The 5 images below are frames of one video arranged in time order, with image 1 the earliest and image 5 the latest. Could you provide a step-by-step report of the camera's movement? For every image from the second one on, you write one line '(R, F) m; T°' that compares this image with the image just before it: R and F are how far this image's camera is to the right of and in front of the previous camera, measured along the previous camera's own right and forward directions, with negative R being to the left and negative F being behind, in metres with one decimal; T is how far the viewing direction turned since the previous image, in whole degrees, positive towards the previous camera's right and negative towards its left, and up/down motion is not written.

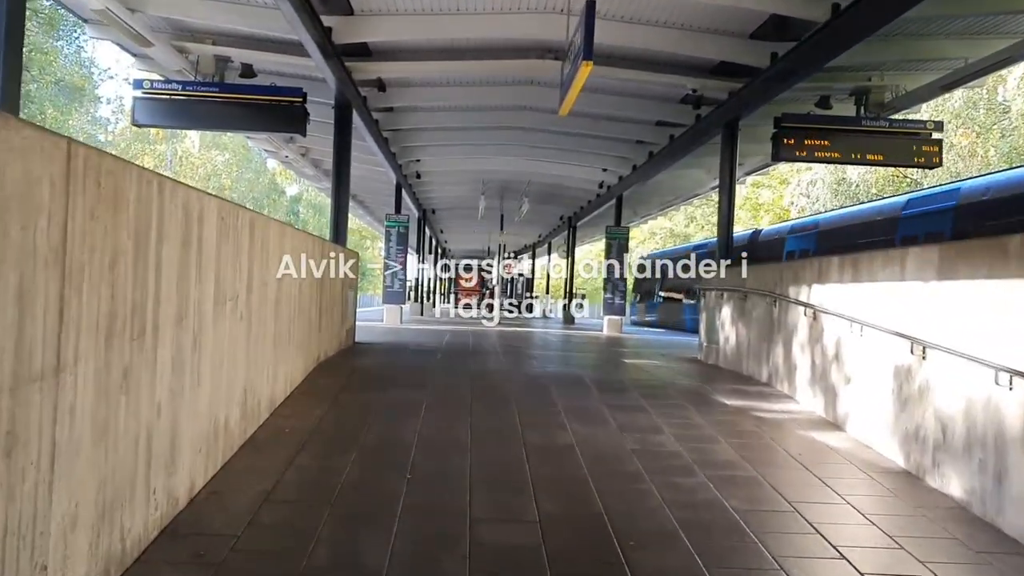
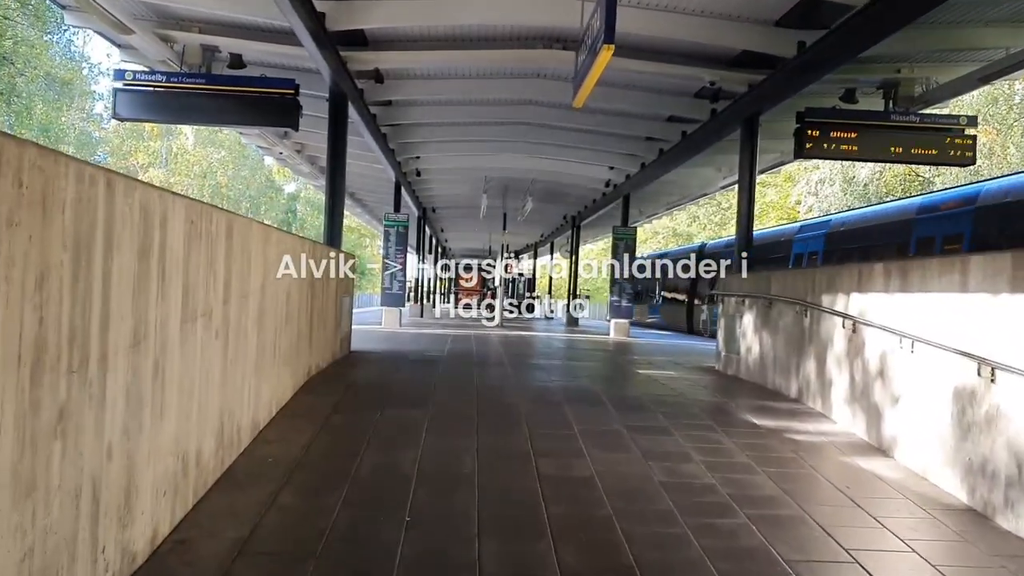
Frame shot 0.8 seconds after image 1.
(-0.1, +0.6) m; 0°
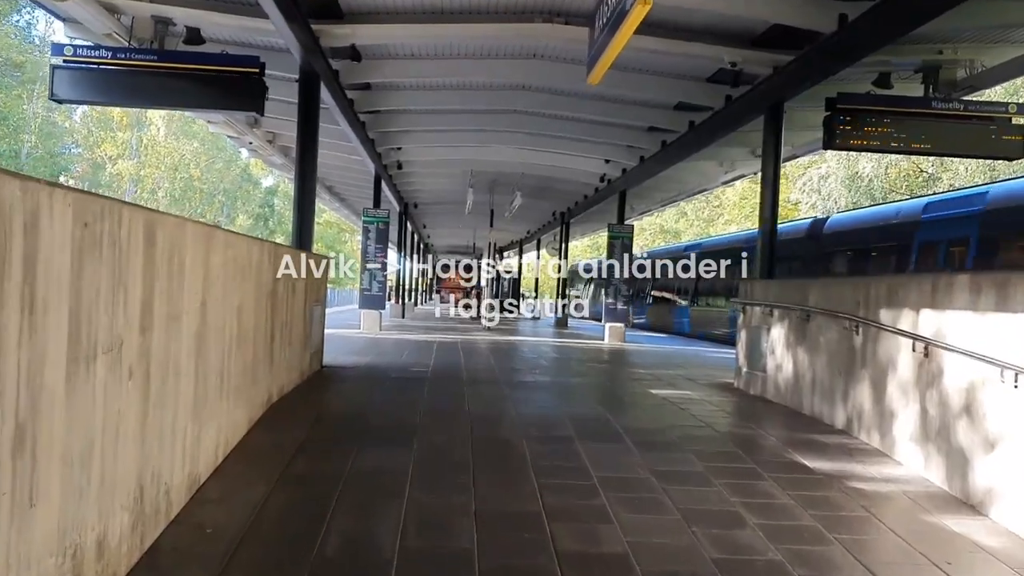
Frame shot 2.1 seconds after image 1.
(-0.1, +1.1) m; +1°
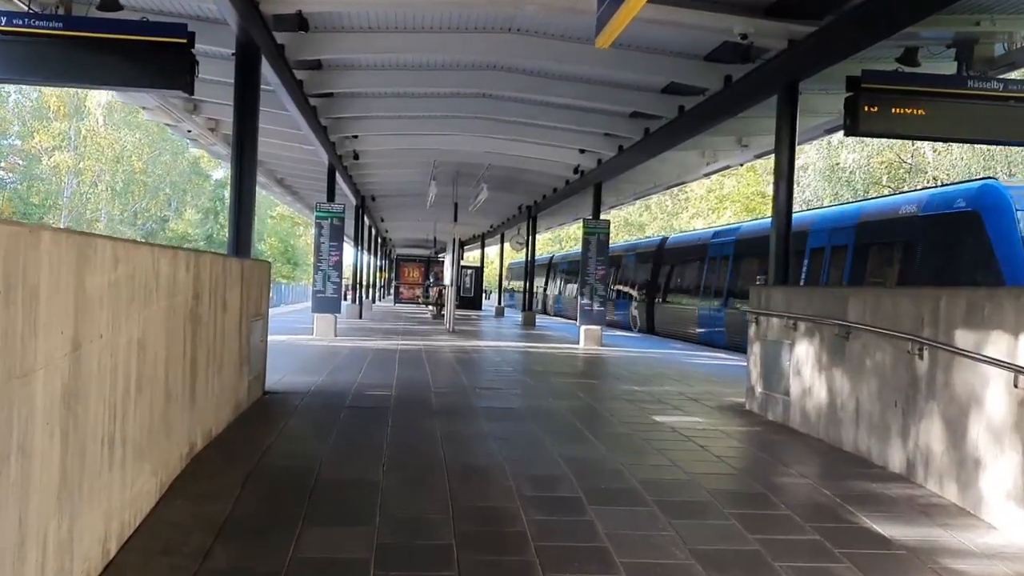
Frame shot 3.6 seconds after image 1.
(-0.1, +1.3) m; +3°
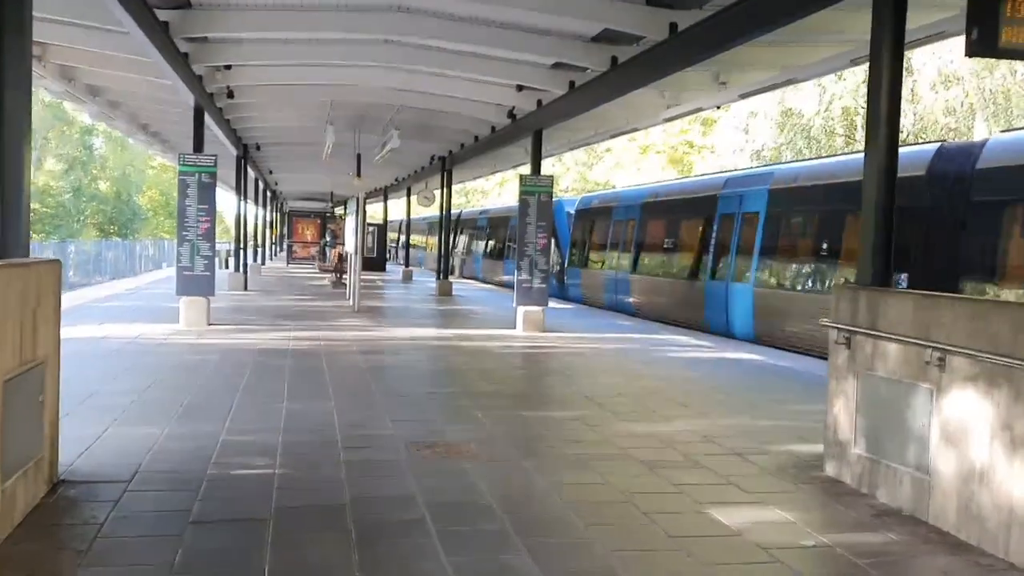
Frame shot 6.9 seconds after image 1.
(-0.3, +2.8) m; +6°
